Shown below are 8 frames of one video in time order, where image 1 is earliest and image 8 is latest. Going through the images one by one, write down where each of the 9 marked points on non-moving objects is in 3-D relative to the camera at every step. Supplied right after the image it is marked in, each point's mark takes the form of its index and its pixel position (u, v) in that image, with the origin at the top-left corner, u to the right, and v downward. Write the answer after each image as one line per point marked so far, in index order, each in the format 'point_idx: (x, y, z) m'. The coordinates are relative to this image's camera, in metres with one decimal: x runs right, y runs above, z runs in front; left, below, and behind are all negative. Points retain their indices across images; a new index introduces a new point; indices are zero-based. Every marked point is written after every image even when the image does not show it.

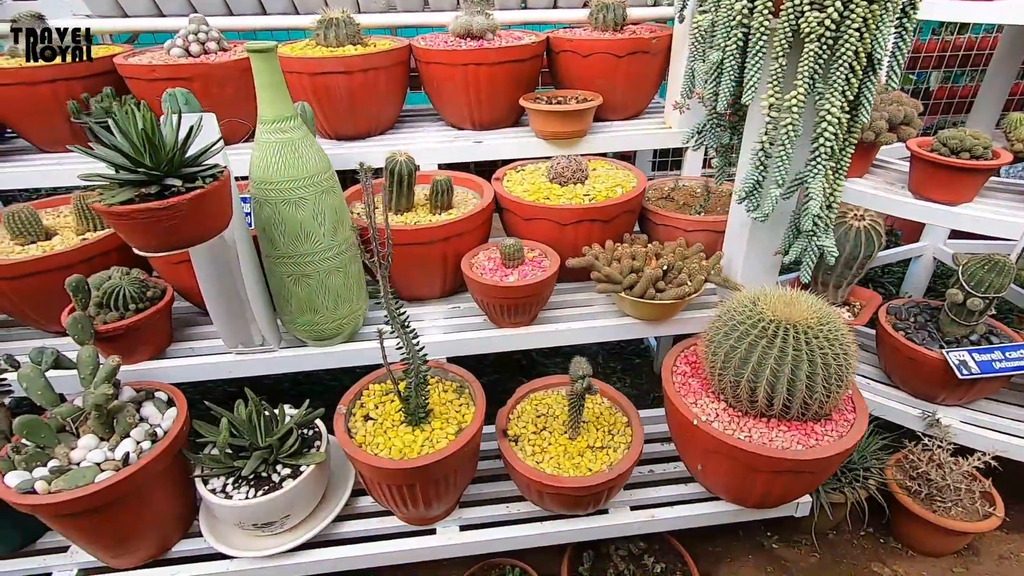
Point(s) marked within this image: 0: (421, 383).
0: (-0.2, -0.2, +1.2) m
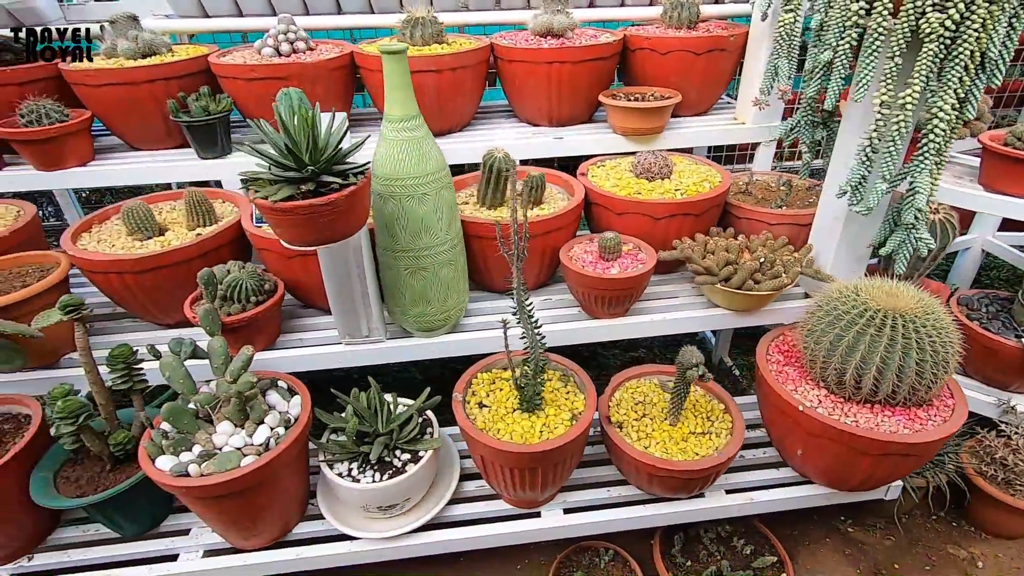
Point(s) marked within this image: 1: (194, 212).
0: (+0.1, -0.2, +1.2) m
1: (-0.8, +0.2, +1.4) m
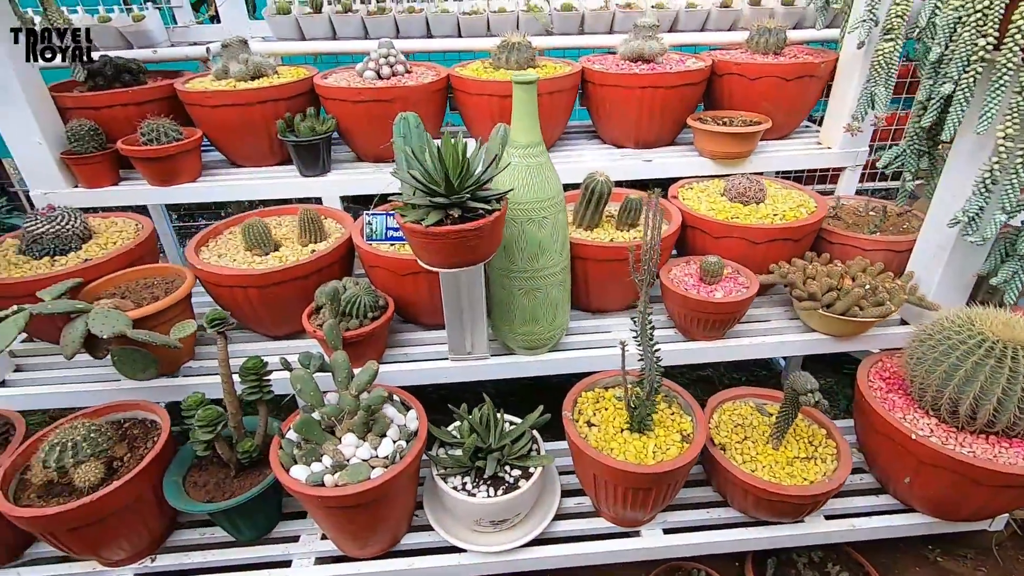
0: (+0.3, -0.2, +1.2) m
1: (-0.6, +0.2, +1.5) m
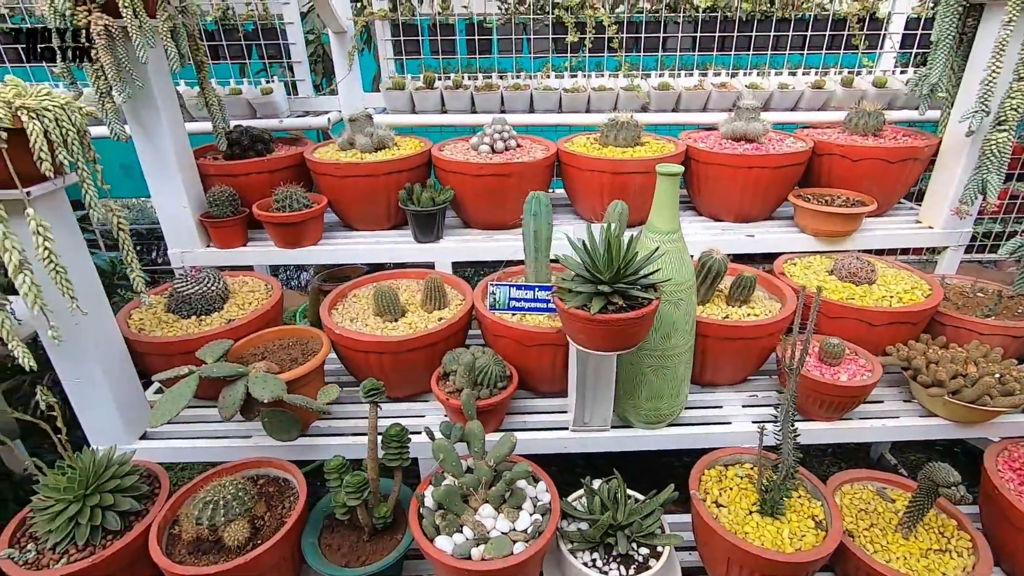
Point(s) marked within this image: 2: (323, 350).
0: (+0.6, -0.4, +1.2) m
1: (-0.2, 0.0, +1.5) m
2: (-0.5, -0.2, +1.4) m
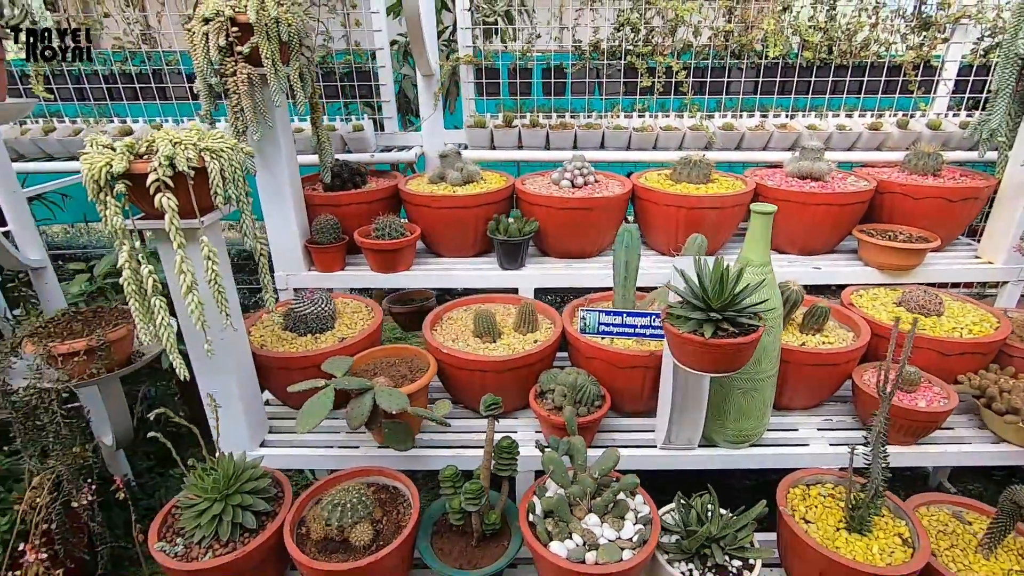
0: (+0.9, -0.5, +1.3) m
1: (0.0, -0.1, +1.7) m
2: (-0.2, -0.2, +1.6) m
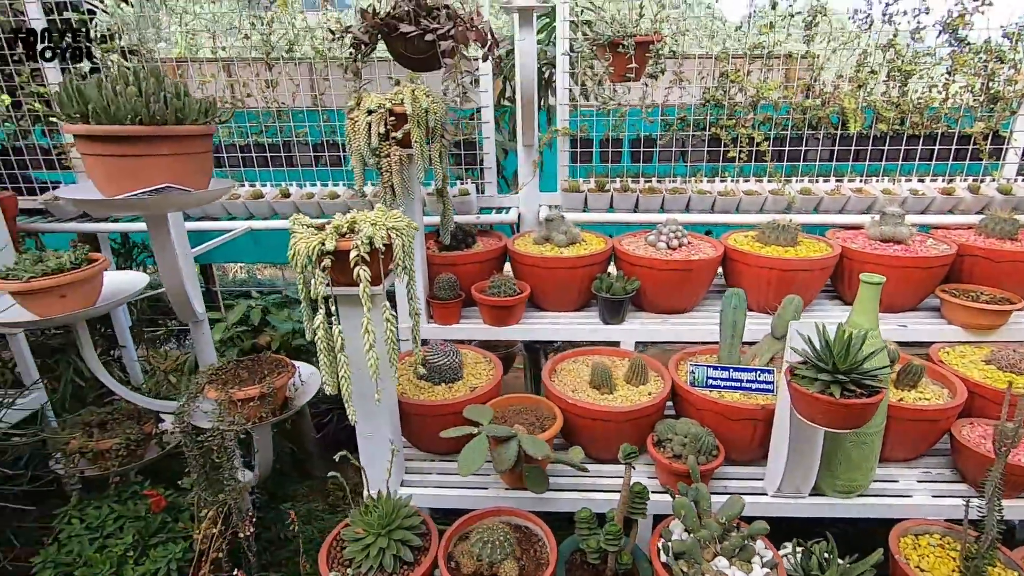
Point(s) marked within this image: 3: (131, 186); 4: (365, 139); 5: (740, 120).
0: (+1.2, -0.7, +1.4) m
1: (+0.4, -0.3, +1.8) m
2: (+0.1, -0.4, +1.7) m
3: (-1.0, +0.3, +1.5) m
4: (-0.5, +0.5, +1.8) m
5: (+1.0, +0.7, +2.3) m
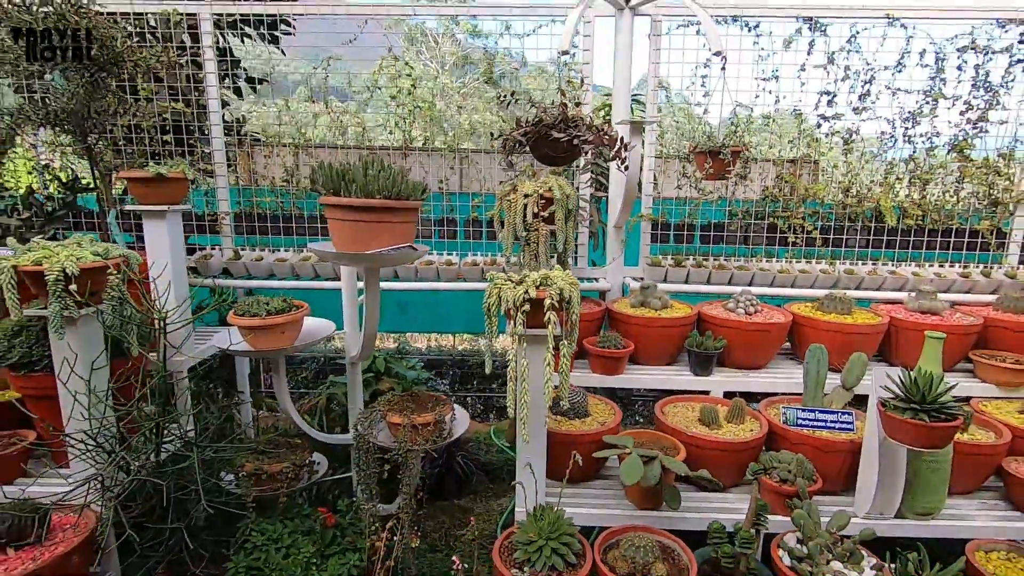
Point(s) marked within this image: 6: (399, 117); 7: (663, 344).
0: (+1.7, -0.9, +1.7) m
1: (+0.9, -0.5, +2.2) m
2: (+0.6, -0.6, +2.1) m
3: (-0.5, +0.1, +1.9) m
4: (0.0, +0.3, +2.2) m
5: (+1.5, +0.4, +2.8) m
6: (-0.6, +0.9, +2.9) m
7: (+0.7, -0.3, +2.5) m
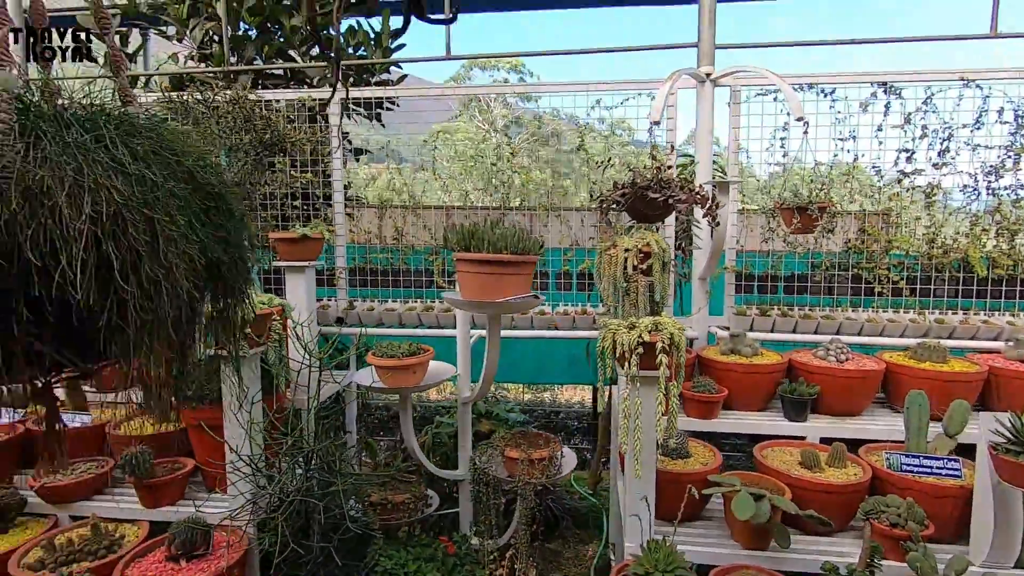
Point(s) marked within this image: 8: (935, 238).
0: (+2.1, -1.0, +1.7) m
1: (+1.4, -0.7, +2.2) m
2: (+1.1, -0.8, +2.1) m
3: (0.0, 0.0, +2.1) m
4: (+0.5, +0.1, +2.4) m
5: (+2.0, +0.1, +2.9) m
6: (-0.1, +0.6, +3.2) m
7: (+1.2, -0.5, +2.6) m
8: (+2.3, +0.3, +2.9) m
